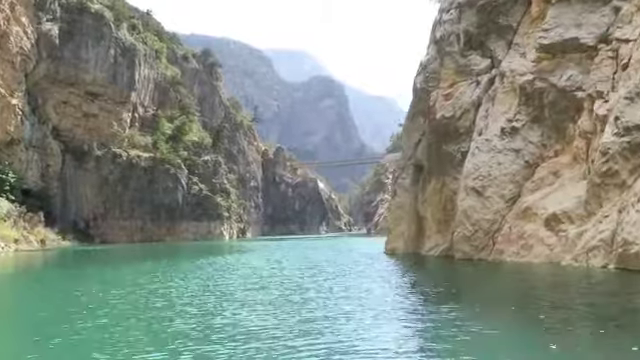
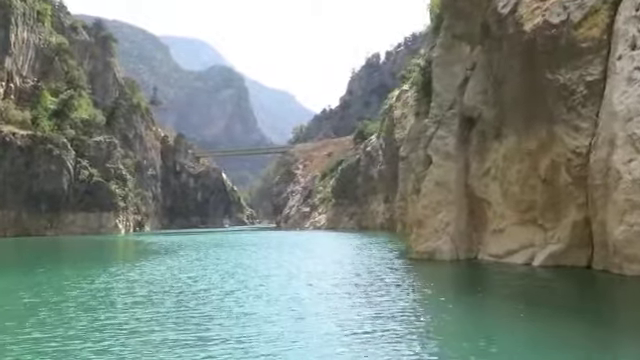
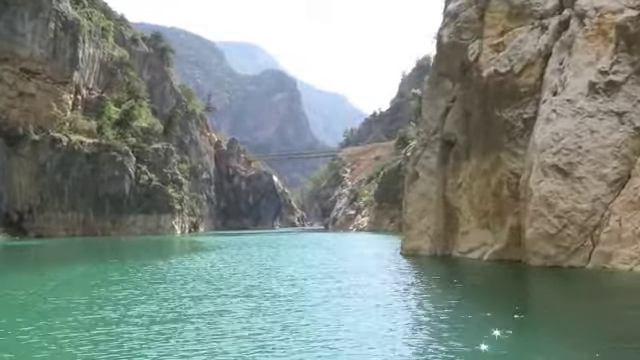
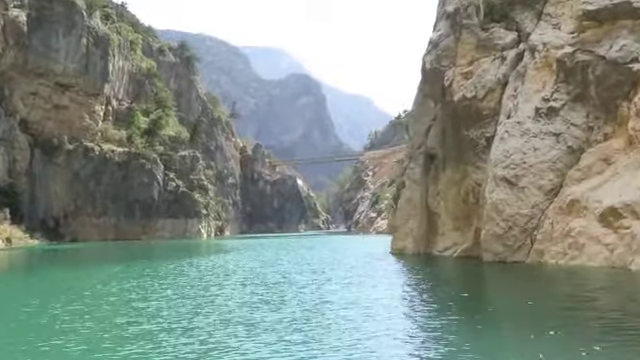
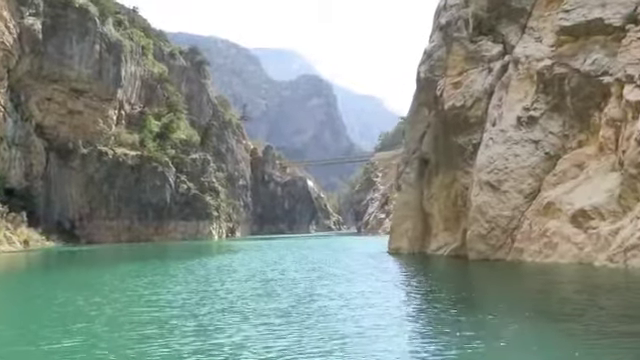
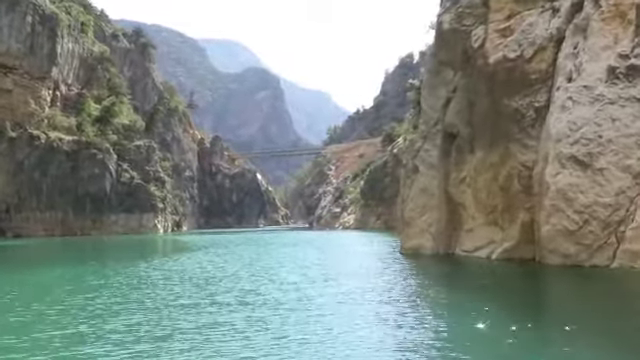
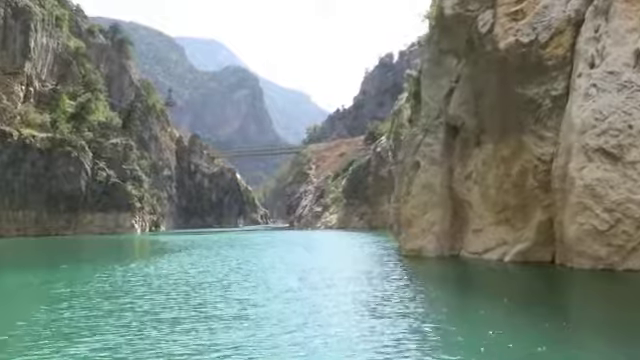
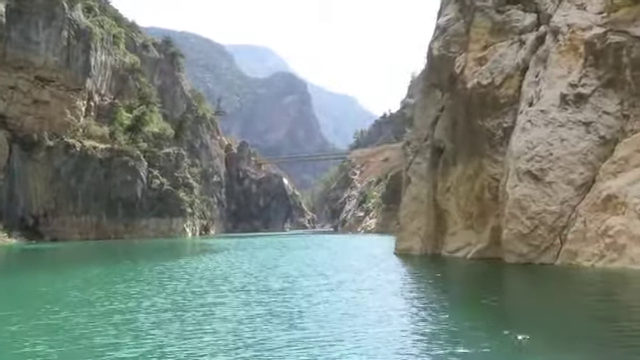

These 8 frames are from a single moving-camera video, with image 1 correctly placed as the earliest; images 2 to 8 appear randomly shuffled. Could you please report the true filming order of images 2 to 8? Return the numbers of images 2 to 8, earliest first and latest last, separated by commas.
5, 4, 8, 3, 6, 7, 2
